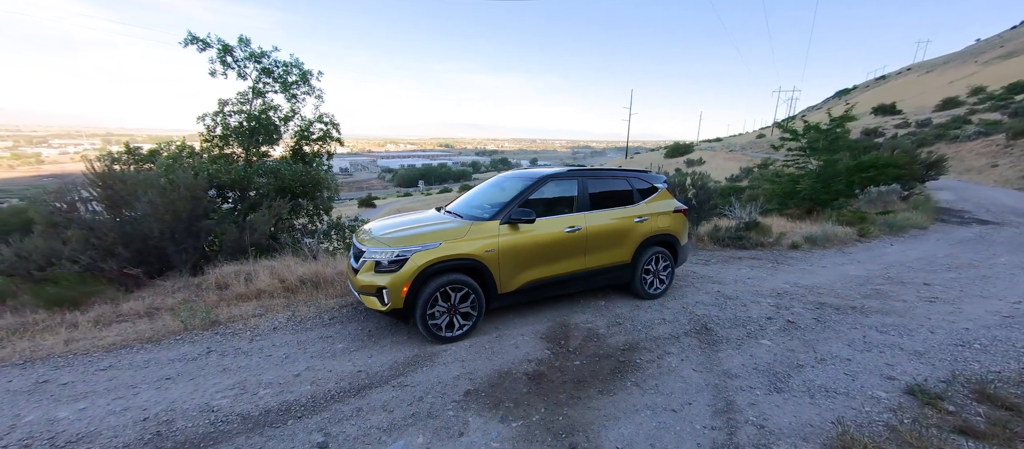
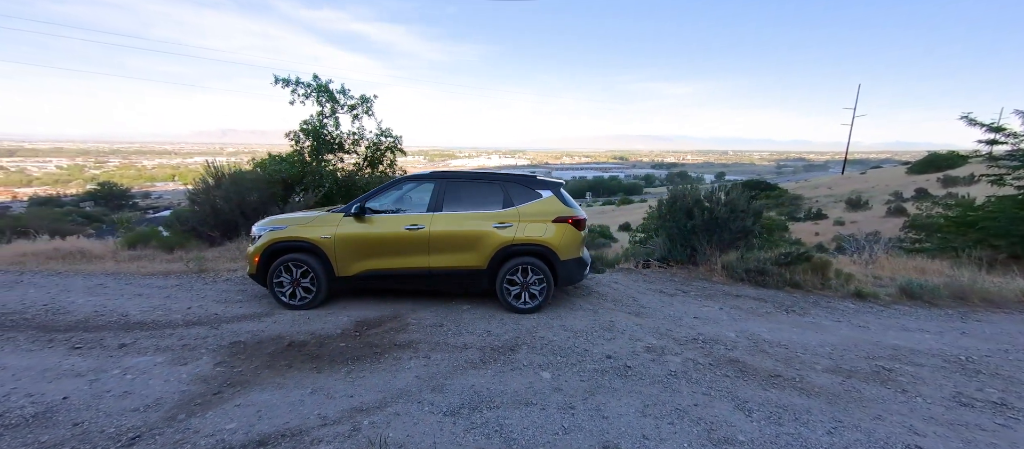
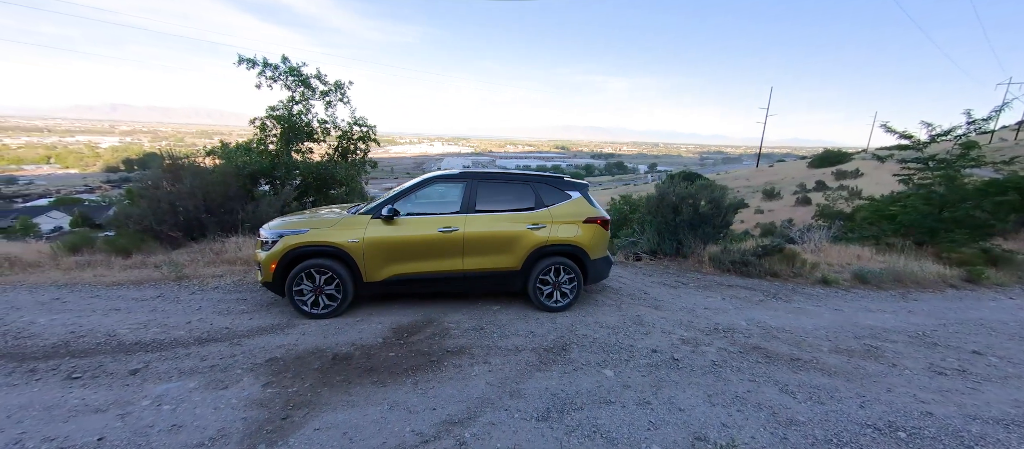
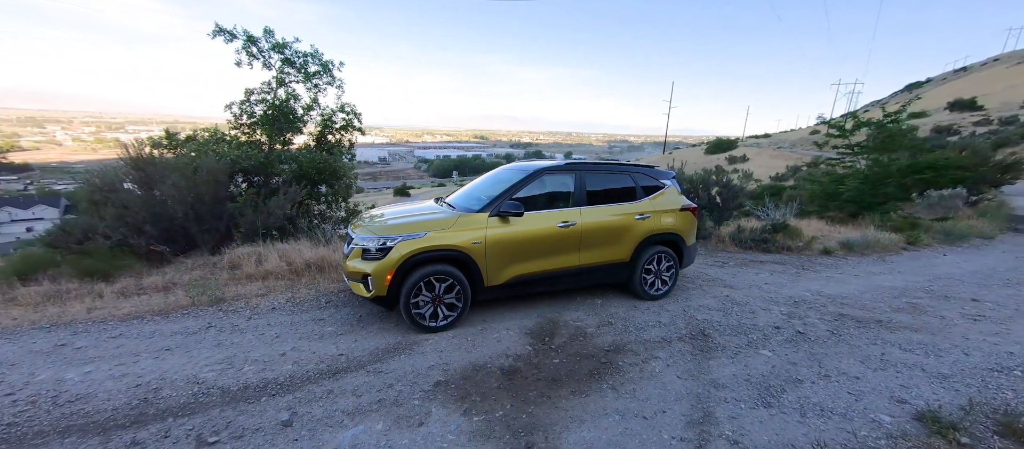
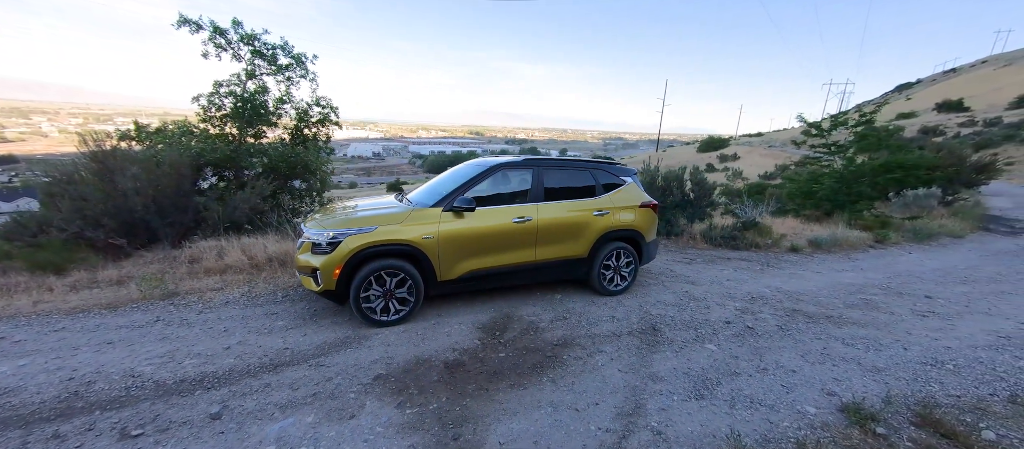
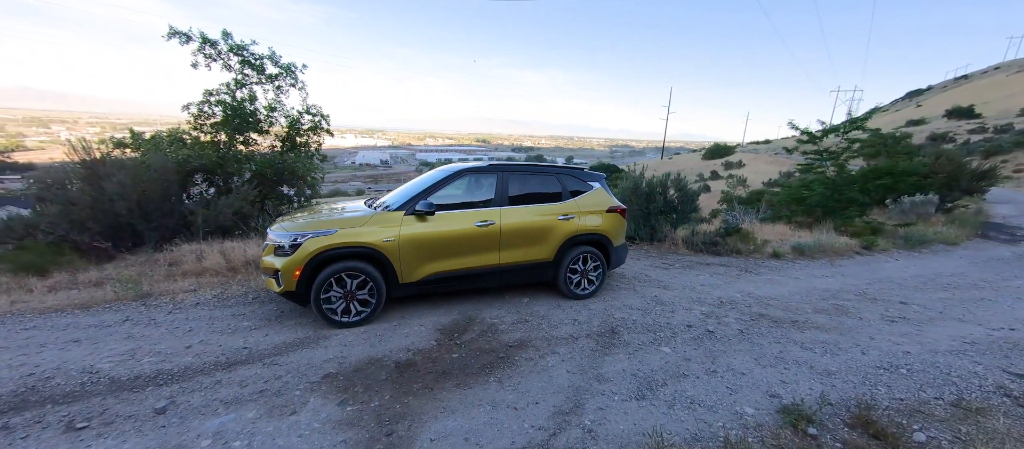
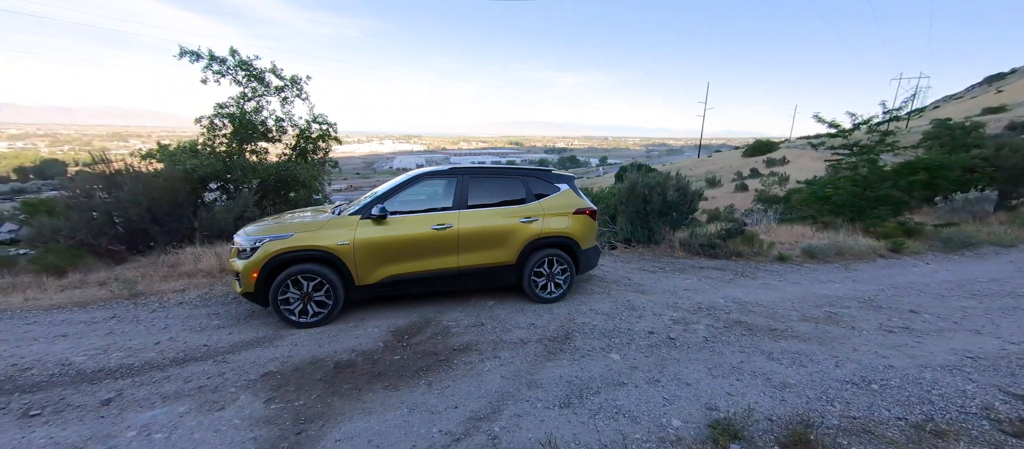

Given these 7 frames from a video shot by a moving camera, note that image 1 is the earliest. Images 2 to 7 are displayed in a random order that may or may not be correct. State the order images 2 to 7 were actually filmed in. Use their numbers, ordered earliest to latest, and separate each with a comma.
4, 5, 6, 7, 3, 2
